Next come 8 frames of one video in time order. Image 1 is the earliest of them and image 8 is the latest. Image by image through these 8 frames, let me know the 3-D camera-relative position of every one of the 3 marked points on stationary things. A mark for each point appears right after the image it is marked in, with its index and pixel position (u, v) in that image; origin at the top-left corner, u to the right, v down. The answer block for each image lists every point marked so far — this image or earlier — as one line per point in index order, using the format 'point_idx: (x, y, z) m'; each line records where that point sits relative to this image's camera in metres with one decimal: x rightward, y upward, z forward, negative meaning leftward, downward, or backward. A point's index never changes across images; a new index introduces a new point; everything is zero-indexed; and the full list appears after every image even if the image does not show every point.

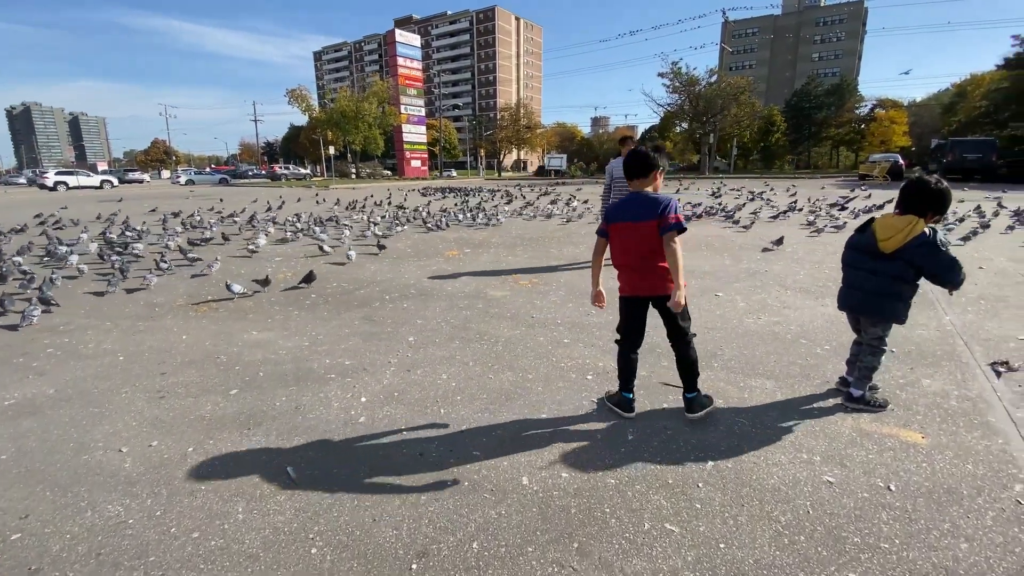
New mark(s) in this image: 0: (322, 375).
0: (-1.6, -0.7, +3.9) m
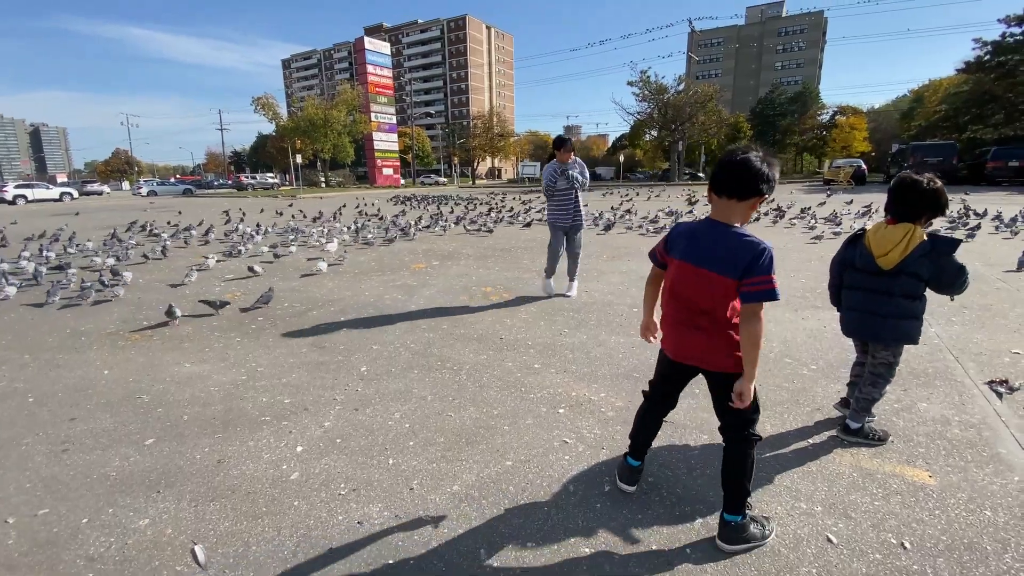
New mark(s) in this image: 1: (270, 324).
0: (-1.8, -0.9, +3.4) m
1: (-2.8, -0.4, +5.5) m
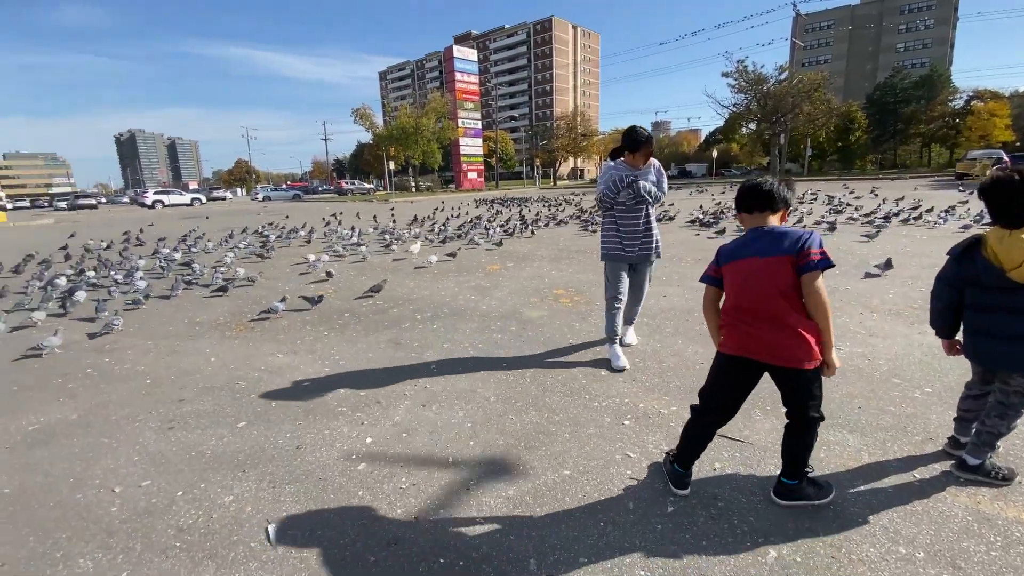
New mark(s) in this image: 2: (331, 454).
0: (-1.4, -0.9, +3.6) m
1: (-2.0, -0.4, +5.9) m
2: (-1.1, -1.1, +3.0) m
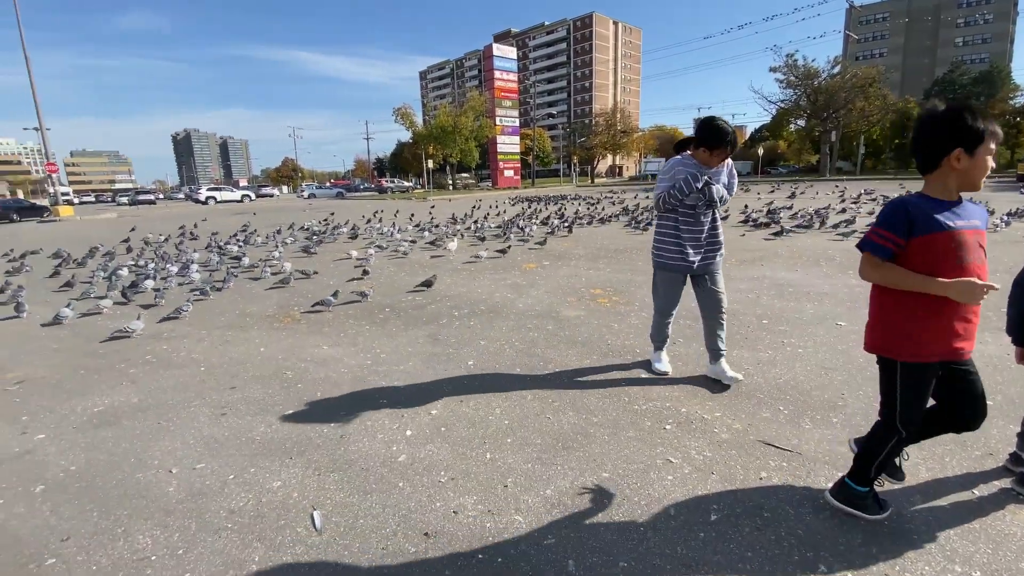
0: (-1.1, -0.9, +3.7) m
1: (-1.5, -0.3, +6.0) m
2: (-0.9, -1.0, +3.1) m
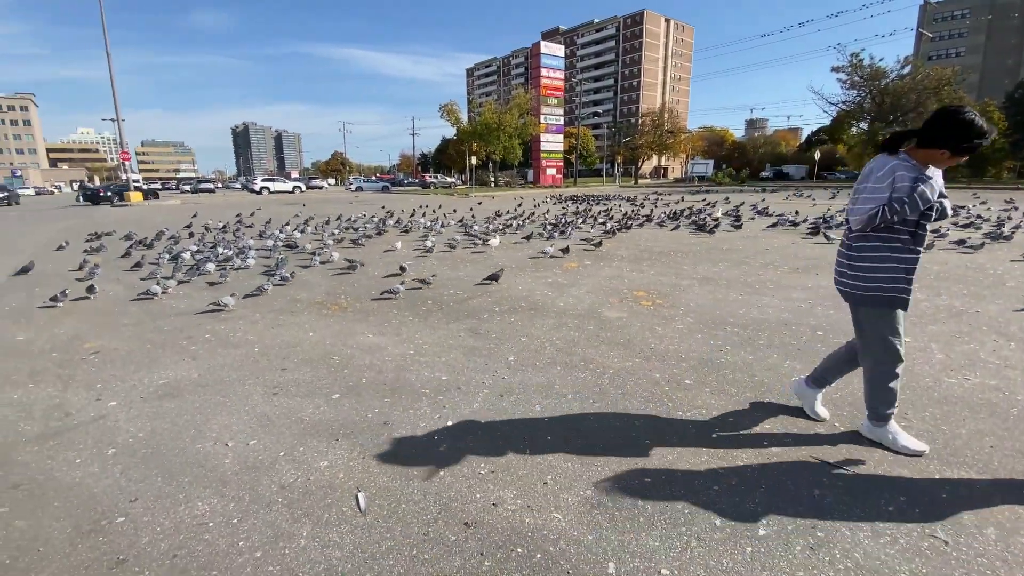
0: (-0.8, -0.8, +3.7) m
1: (-1.0, -0.2, +6.1) m
2: (-0.6, -1.0, +3.1) m
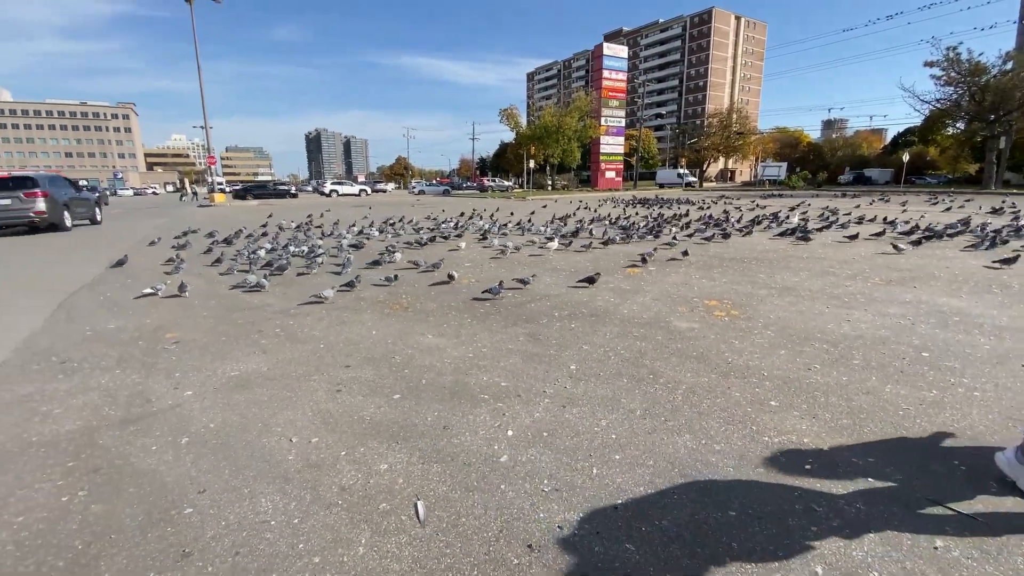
0: (-0.3, -0.8, +3.6) m
1: (-0.2, -0.3, +6.0) m
2: (-0.2, -1.0, +3.0) m
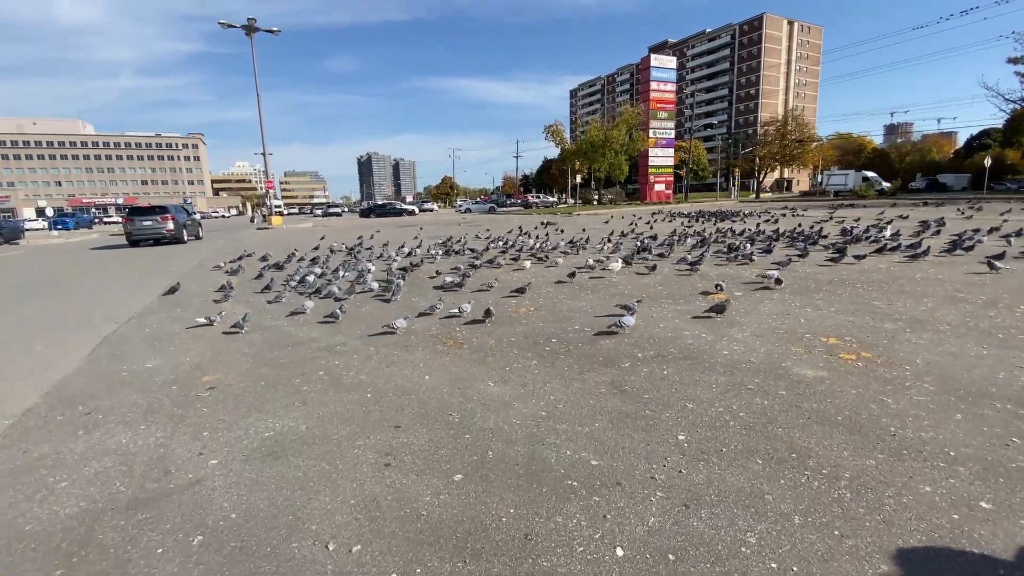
0: (+0.3, -1.1, +2.8) m
1: (+0.6, -0.7, +5.1) m
2: (+0.3, -1.3, +2.2) m
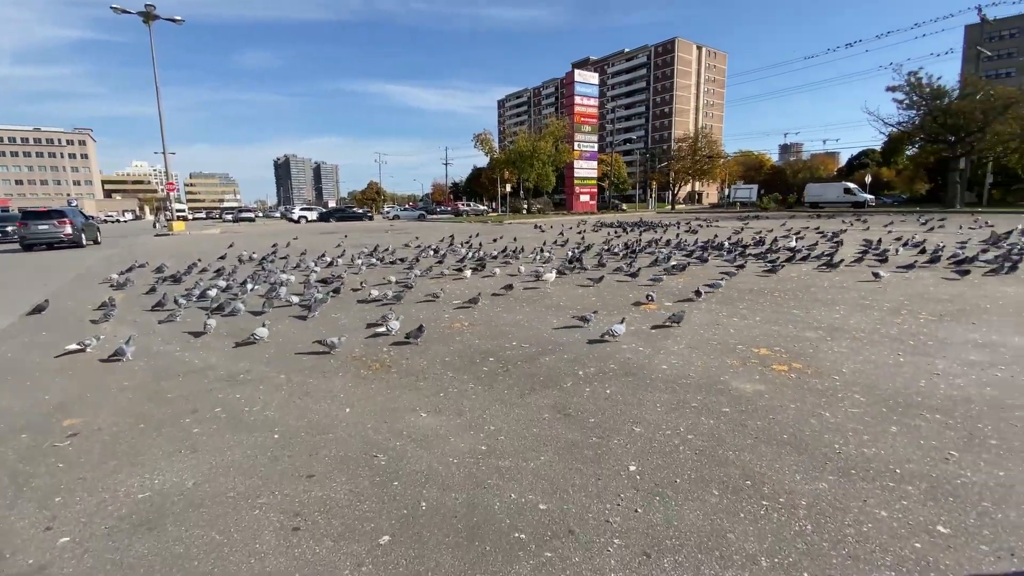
0: (0.0, -1.2, +2.4) m
1: (-0.1, -0.8, +4.8) m
2: (0.0, -1.4, +1.8) m
